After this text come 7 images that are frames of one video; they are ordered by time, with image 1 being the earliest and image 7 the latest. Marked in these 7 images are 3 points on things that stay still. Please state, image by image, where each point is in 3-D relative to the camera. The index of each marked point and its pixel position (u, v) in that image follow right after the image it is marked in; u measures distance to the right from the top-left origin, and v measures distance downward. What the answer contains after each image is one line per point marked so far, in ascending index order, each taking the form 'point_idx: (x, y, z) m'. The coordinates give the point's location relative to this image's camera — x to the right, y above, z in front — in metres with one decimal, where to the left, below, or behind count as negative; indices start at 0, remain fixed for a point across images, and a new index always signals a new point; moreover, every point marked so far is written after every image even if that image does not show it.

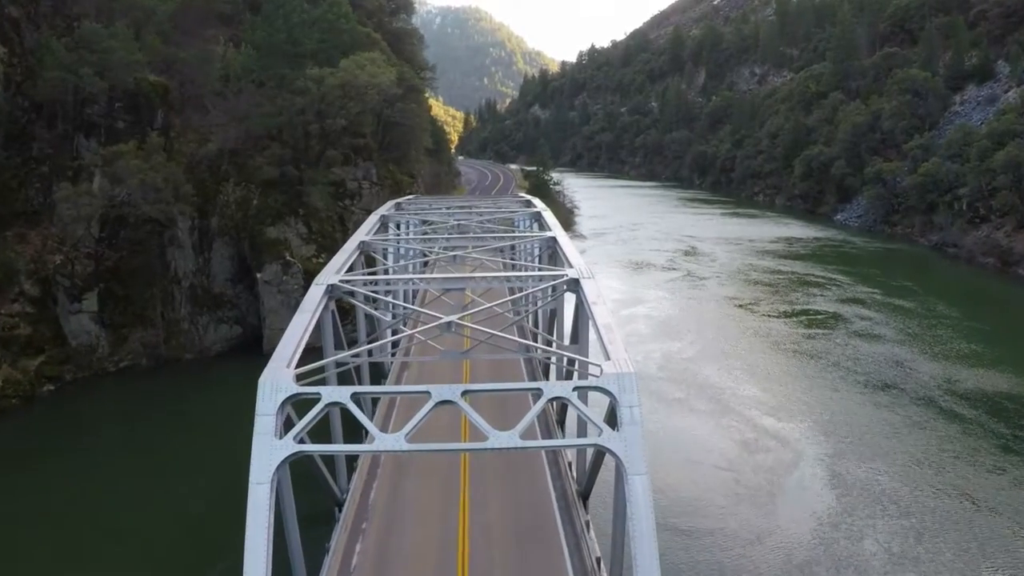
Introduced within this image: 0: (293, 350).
0: (-2.7, -0.8, +8.7) m
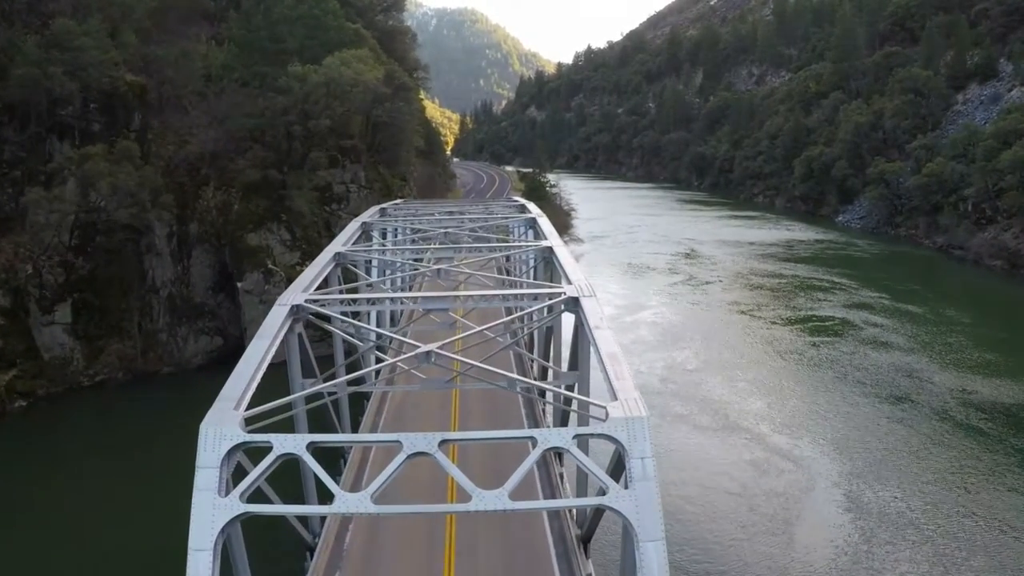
0: (-2.8, -1.0, +7.5) m
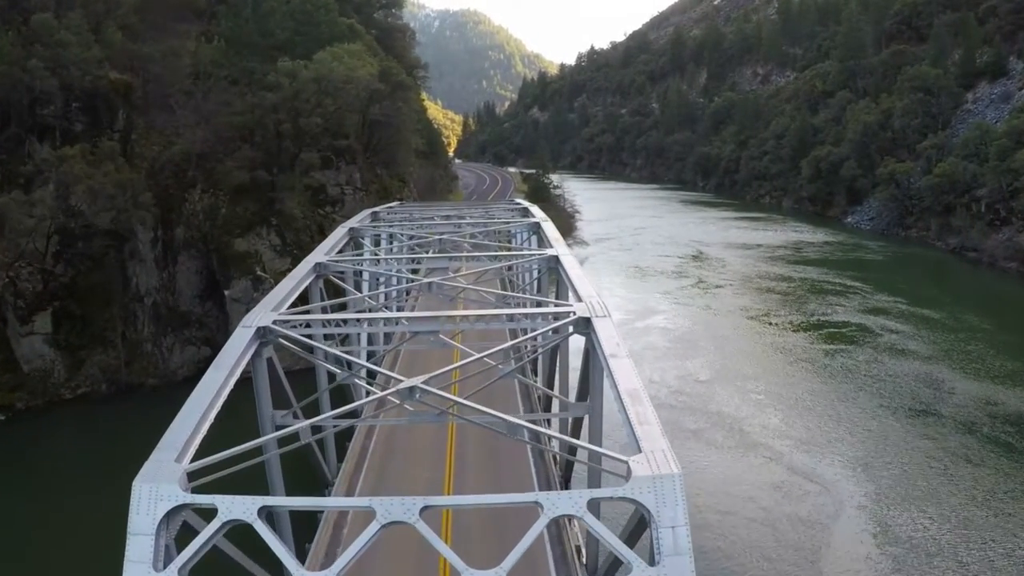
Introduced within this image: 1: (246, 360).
0: (-2.8, -1.2, +6.3) m
1: (-2.9, -0.8, +7.6) m
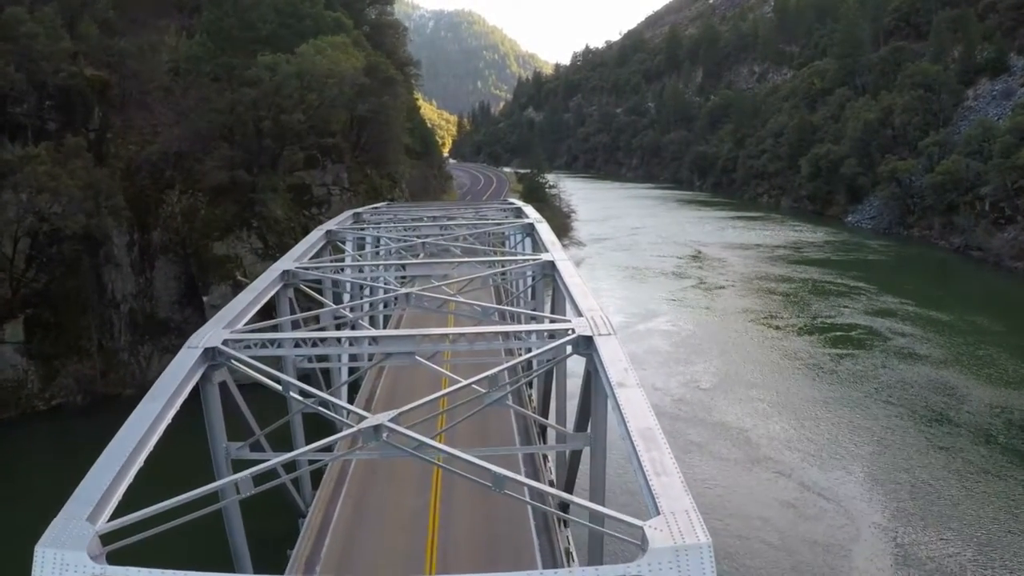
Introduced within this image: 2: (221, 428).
0: (-2.9, -1.4, +5.2) m
1: (-2.9, -0.9, +6.5) m
2: (-2.9, -1.4, +7.3) m
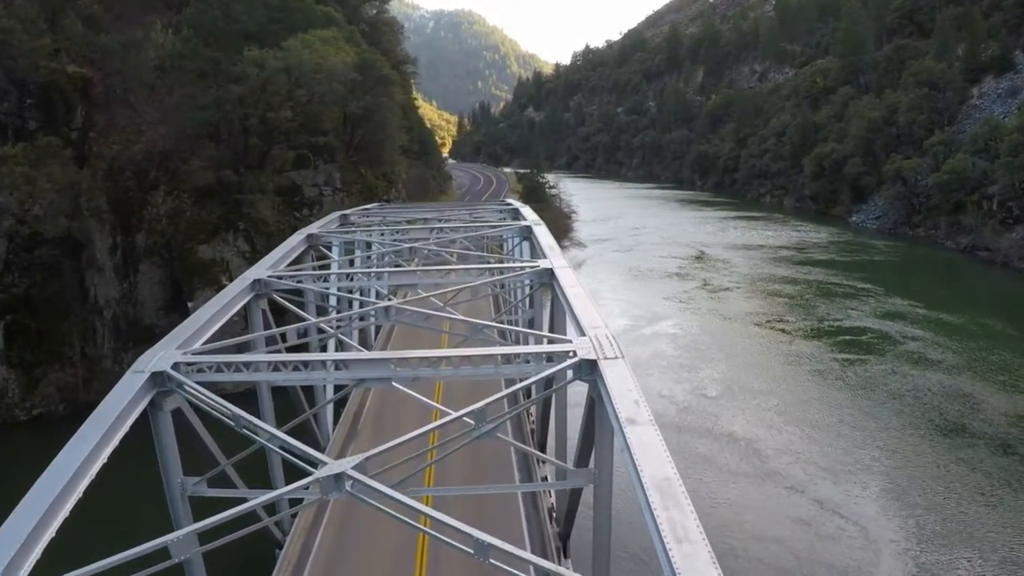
0: (-2.9, -1.5, +4.4) m
1: (-3.0, -1.0, +5.7) m
2: (-3.0, -1.5, +6.4) m
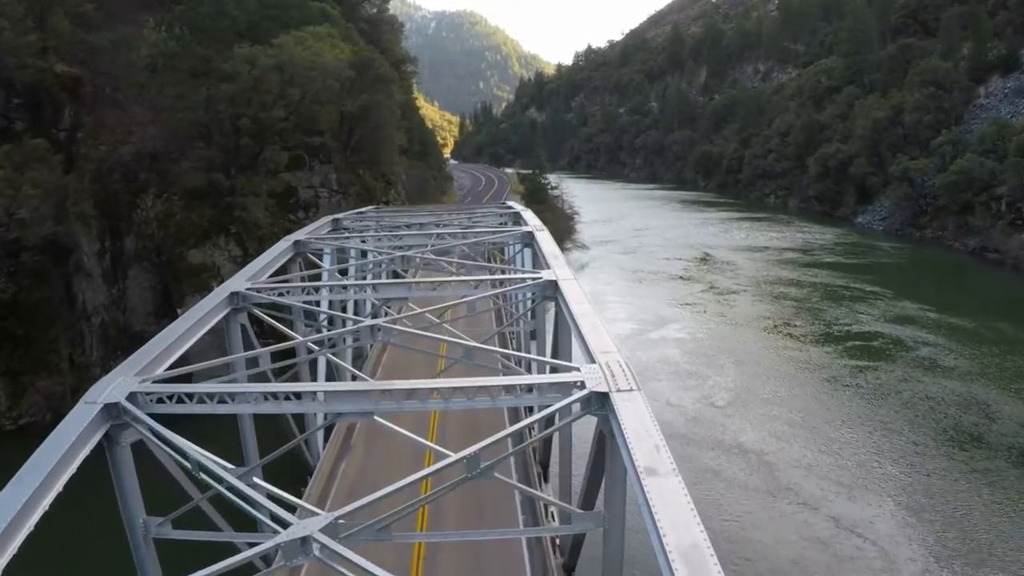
0: (-2.9, -1.6, +3.7) m
1: (-3.0, -1.2, +5.0) m
2: (-3.0, -1.7, +5.7) m
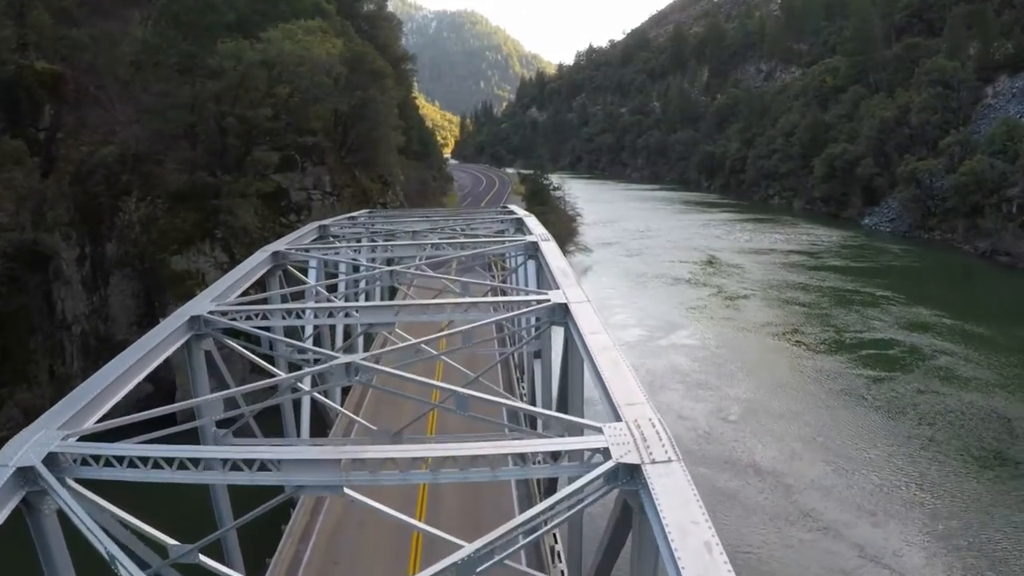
0: (-2.9, -1.9, +2.7) m
1: (-3.0, -1.4, +4.0) m
2: (-3.0, -1.9, +4.8) m
